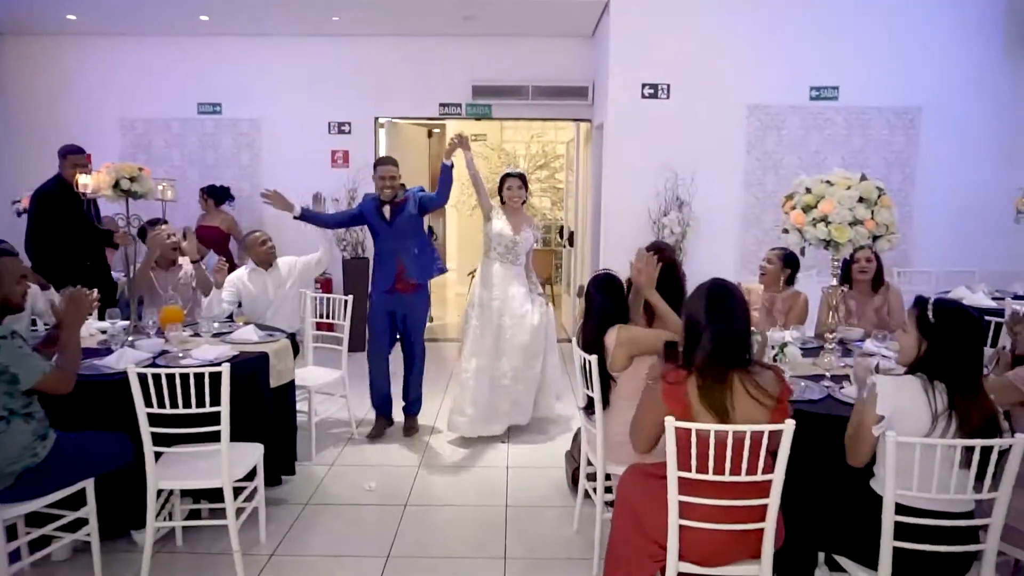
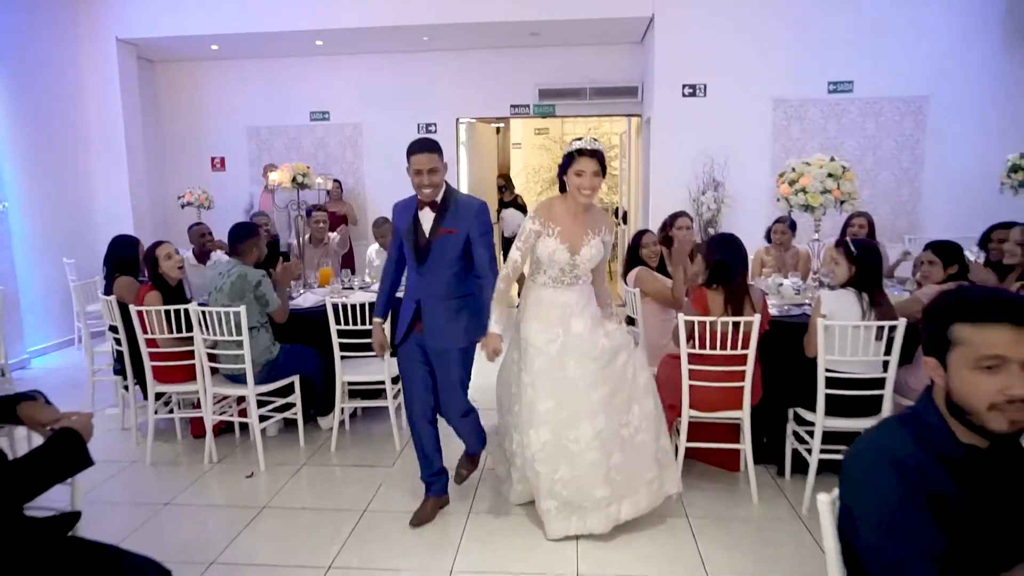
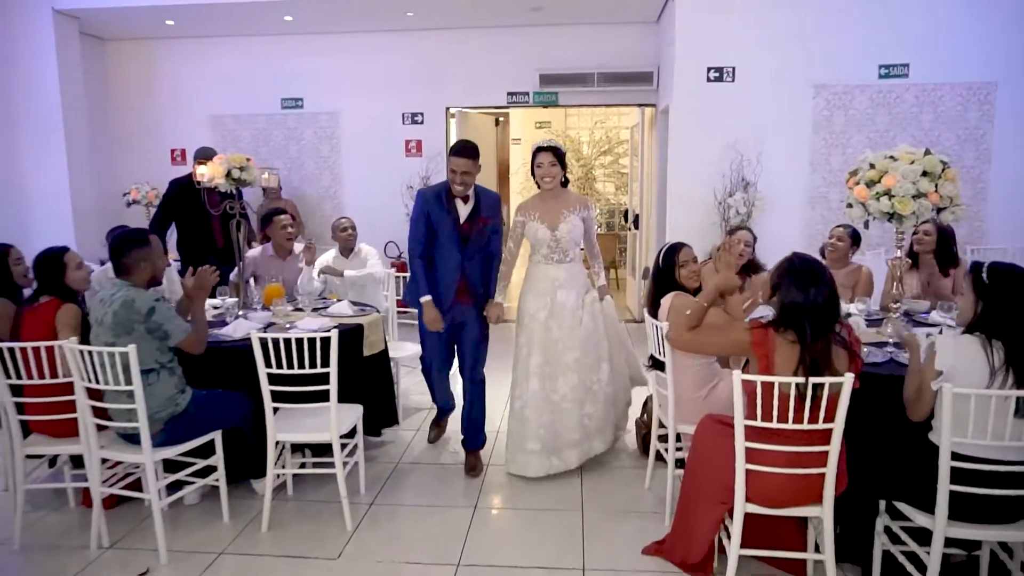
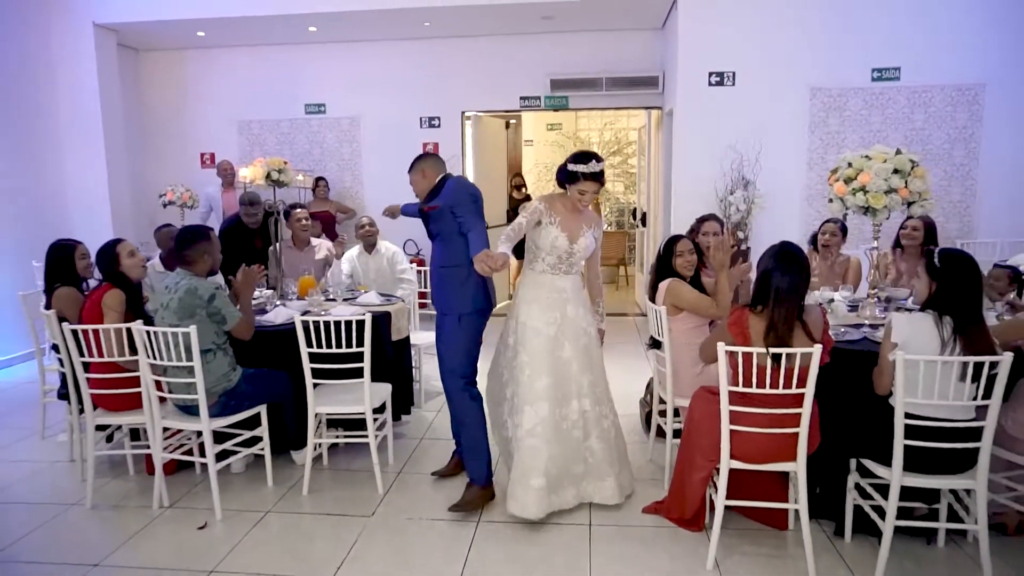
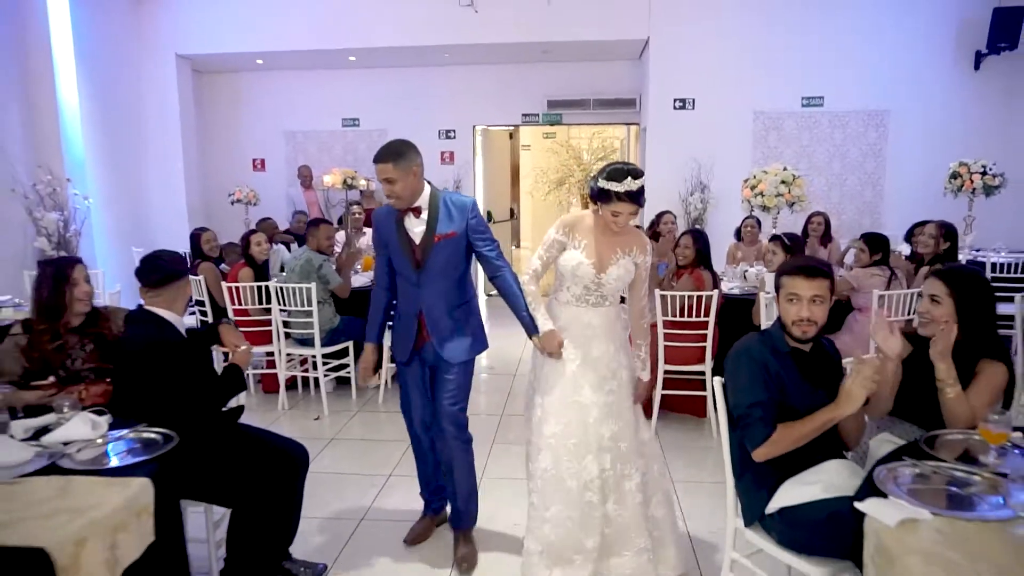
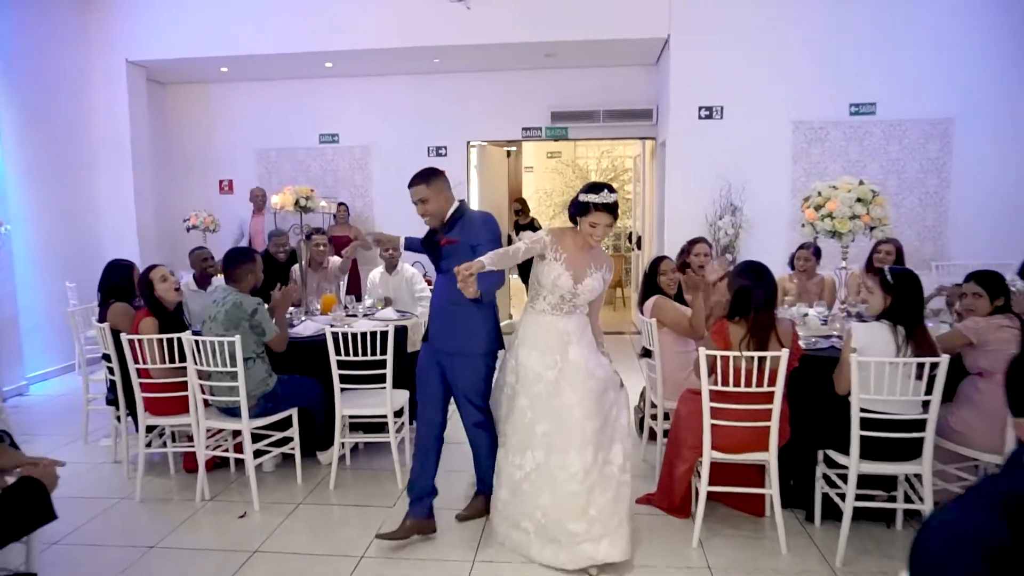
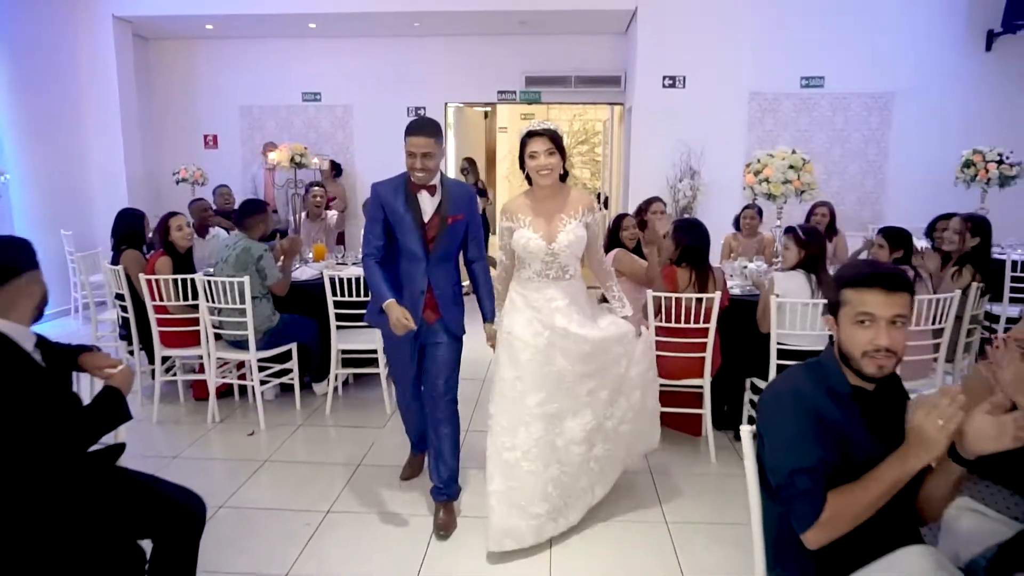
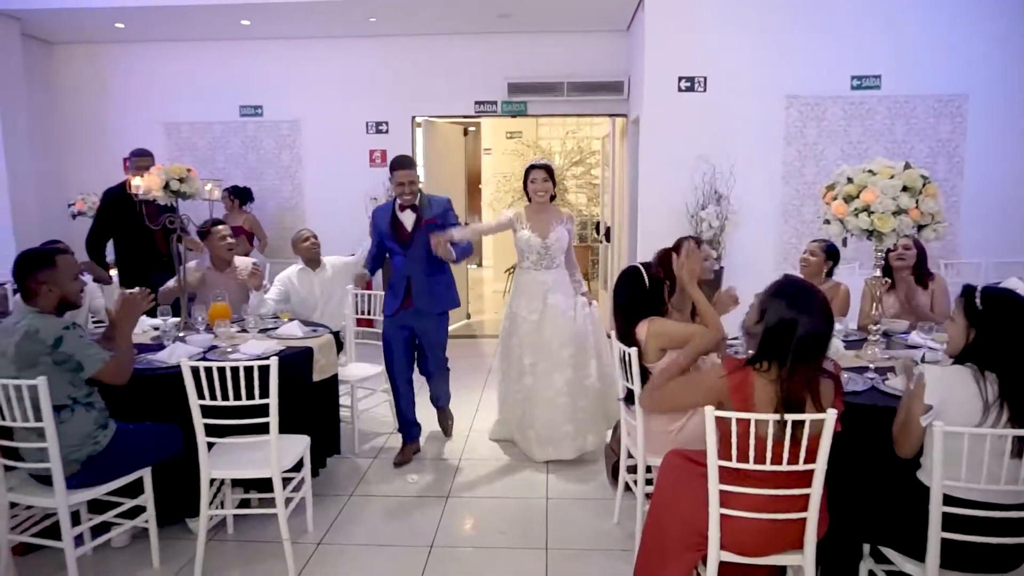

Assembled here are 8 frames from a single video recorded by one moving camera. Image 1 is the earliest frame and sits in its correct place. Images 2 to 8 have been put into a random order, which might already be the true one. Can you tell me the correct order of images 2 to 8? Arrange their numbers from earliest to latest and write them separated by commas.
8, 3, 4, 6, 2, 7, 5
